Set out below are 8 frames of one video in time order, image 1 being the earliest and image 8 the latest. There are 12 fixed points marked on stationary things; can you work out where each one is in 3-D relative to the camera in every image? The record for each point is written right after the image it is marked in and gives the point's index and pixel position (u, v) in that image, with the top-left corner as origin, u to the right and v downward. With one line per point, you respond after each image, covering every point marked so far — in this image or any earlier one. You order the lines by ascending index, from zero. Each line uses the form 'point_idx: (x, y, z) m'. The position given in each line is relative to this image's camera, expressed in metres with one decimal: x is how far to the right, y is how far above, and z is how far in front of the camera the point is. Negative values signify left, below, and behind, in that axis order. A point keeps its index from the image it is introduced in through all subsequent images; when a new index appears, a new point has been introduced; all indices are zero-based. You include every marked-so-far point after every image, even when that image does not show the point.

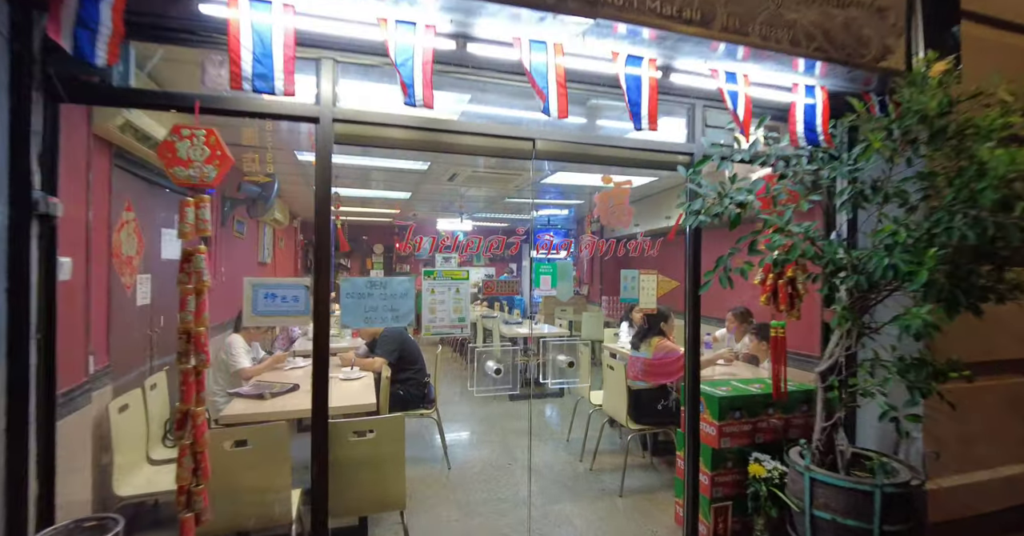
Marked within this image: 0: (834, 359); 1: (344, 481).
0: (+1.2, -0.3, +1.7) m
1: (-0.6, -0.8, +1.7) m
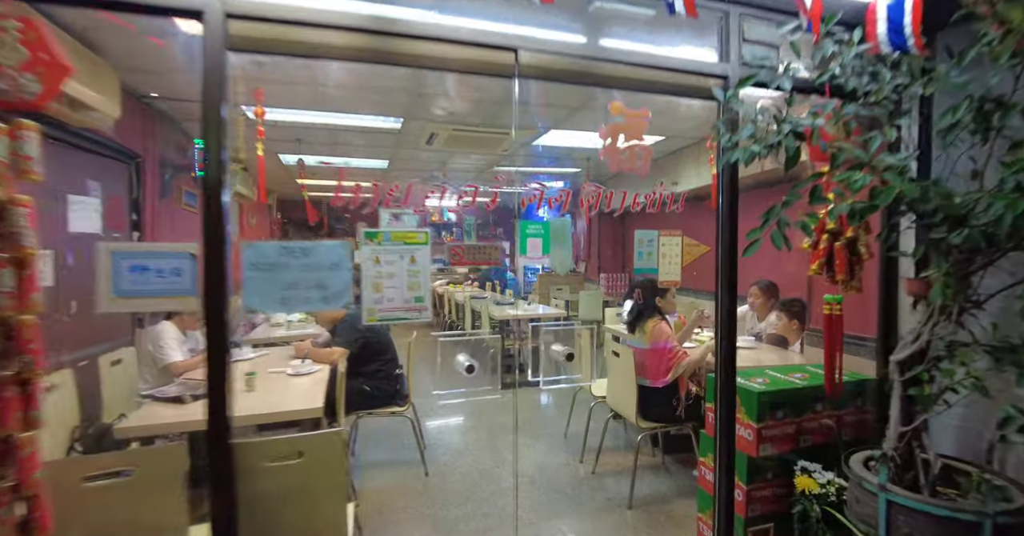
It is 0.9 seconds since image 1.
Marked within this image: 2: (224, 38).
0: (+1.1, -0.2, +1.3) m
1: (-0.6, -0.7, +1.2) m
2: (-0.7, +0.5, +1.1) m
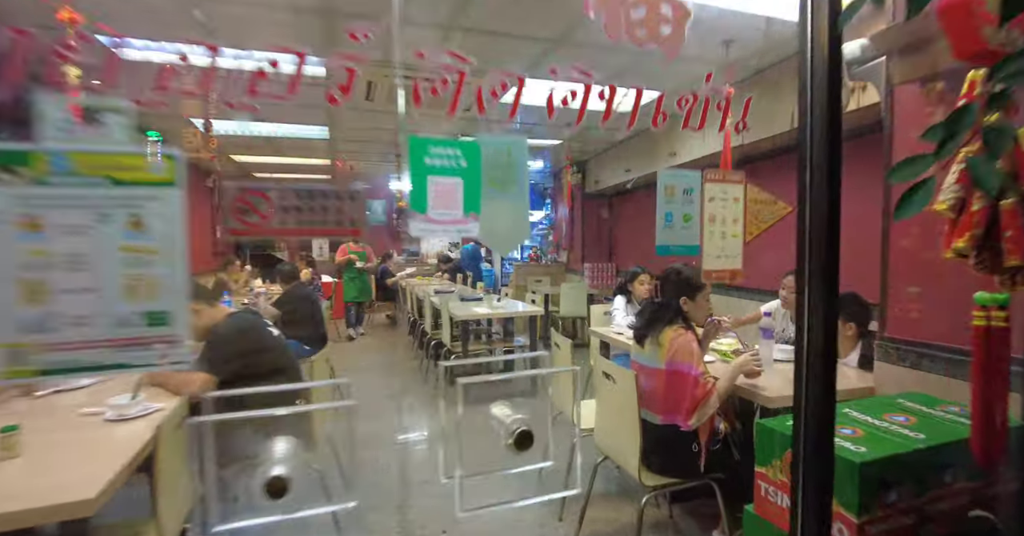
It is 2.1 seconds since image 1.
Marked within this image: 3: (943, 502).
0: (+1.0, -0.2, +0.6) m
1: (-0.8, -0.6, +0.5) m
2: (-0.8, +0.6, +0.4) m
3: (+0.9, -0.5, +1.0) m
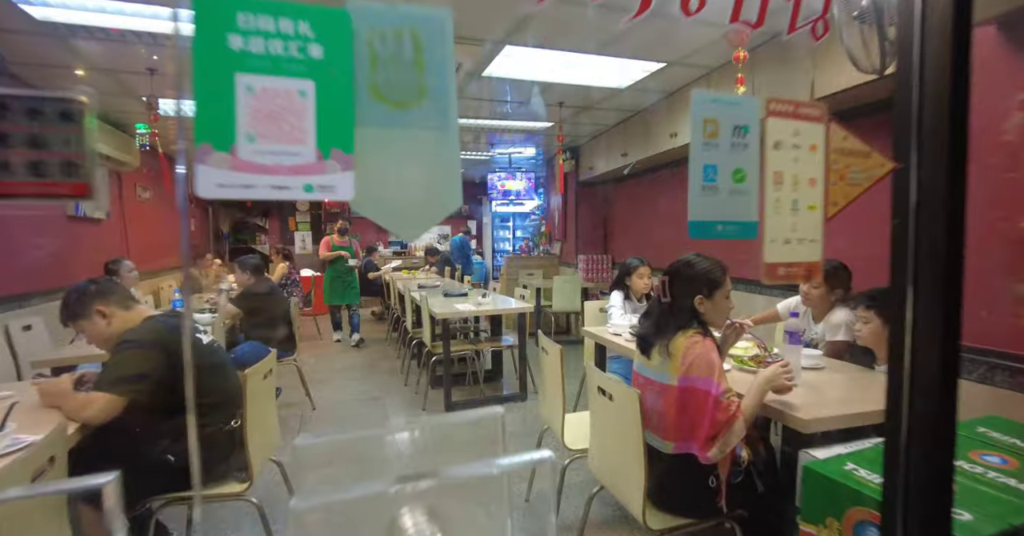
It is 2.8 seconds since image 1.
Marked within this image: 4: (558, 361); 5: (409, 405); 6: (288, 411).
0: (+0.9, -0.2, +0.3) m
1: (-0.8, -0.6, +0.2) m
2: (-0.9, +0.6, +0.1) m
3: (+0.8, -0.5, +0.7) m
4: (+0.2, -0.3, +1.7) m
5: (-0.7, -0.9, +3.1) m
6: (-1.4, -0.9, +2.9) m
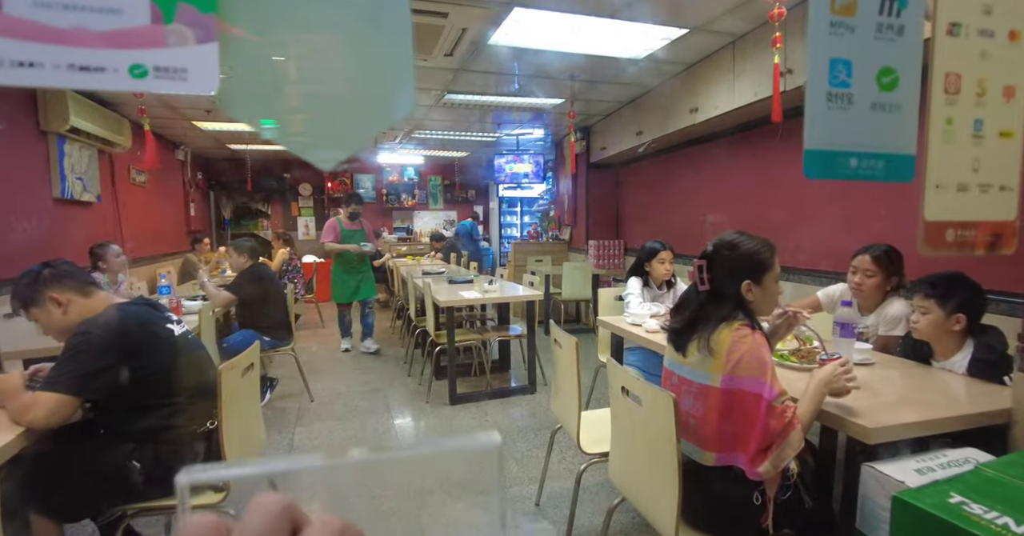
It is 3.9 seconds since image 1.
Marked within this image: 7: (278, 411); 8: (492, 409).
0: (+0.9, -0.1, +0.2) m
1: (-0.8, -0.6, +0.1) m
2: (-0.9, +0.6, -0.1) m
3: (+0.9, -0.5, +0.5) m
4: (+0.2, -0.3, +1.5) m
5: (-0.6, -0.8, +2.9) m
6: (-1.3, -0.8, +2.7) m
7: (-1.3, -0.8, +2.6) m
8: (-0.1, -0.8, +2.7) m
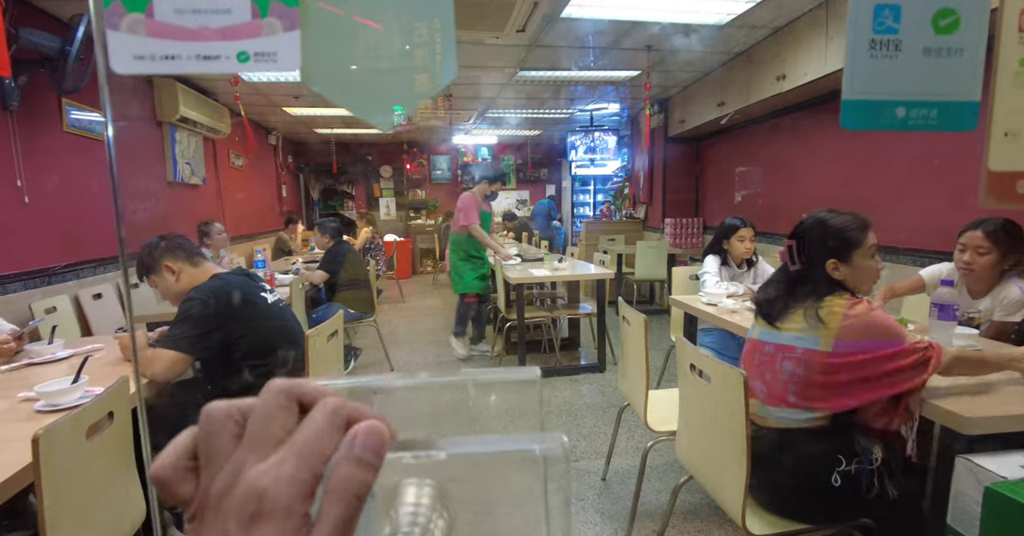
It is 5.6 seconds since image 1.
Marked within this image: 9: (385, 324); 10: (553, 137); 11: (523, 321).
0: (+0.9, -0.1, 0.0) m
1: (-0.8, -0.6, +0.2) m
2: (-0.9, +0.6, 0.0) m
3: (+0.9, -0.4, +0.4) m
4: (+0.4, -0.2, +1.5) m
5: (-0.2, -0.7, +3.0) m
6: (-0.9, -0.6, +2.9) m
7: (-0.9, -0.7, +2.8) m
8: (+0.3, -0.7, +2.7) m
9: (-1.1, -0.5, +4.1) m
10: (+0.4, +1.3, +4.6) m
11: (+0.1, -0.3, +2.9) m
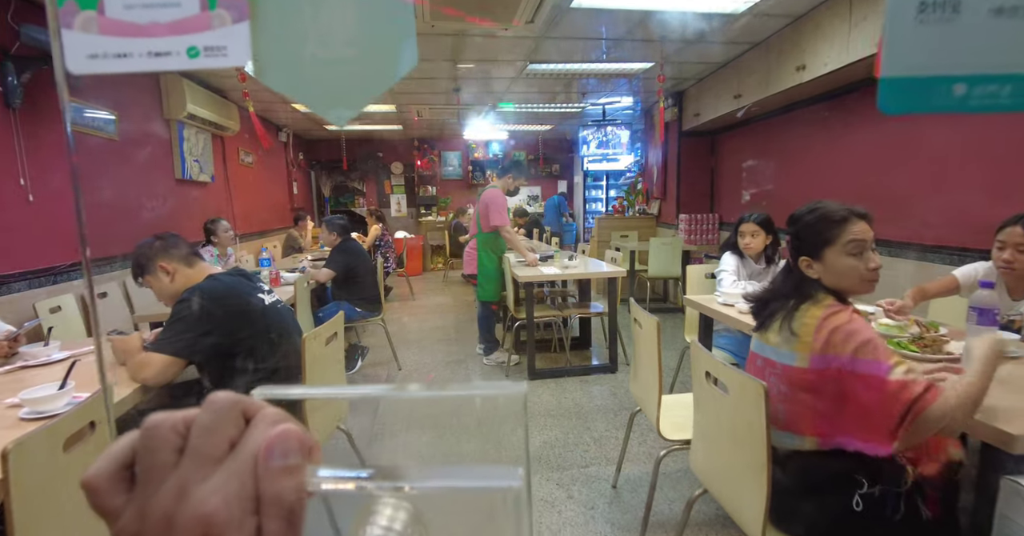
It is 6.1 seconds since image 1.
0: (+0.9, -0.1, -0.1) m
1: (-0.9, -0.6, +0.2) m
2: (-0.9, +0.6, -0.1) m
3: (+0.9, -0.4, +0.3) m
4: (+0.4, -0.2, +1.4) m
5: (-0.1, -0.6, +2.9) m
6: (-0.8, -0.6, +2.9) m
7: (-0.9, -0.6, +2.8) m
8: (+0.3, -0.7, +2.6) m
9: (-1.0, -0.5, +4.0) m
10: (+0.5, +1.3, +4.5) m
11: (+0.1, -0.3, +2.9) m
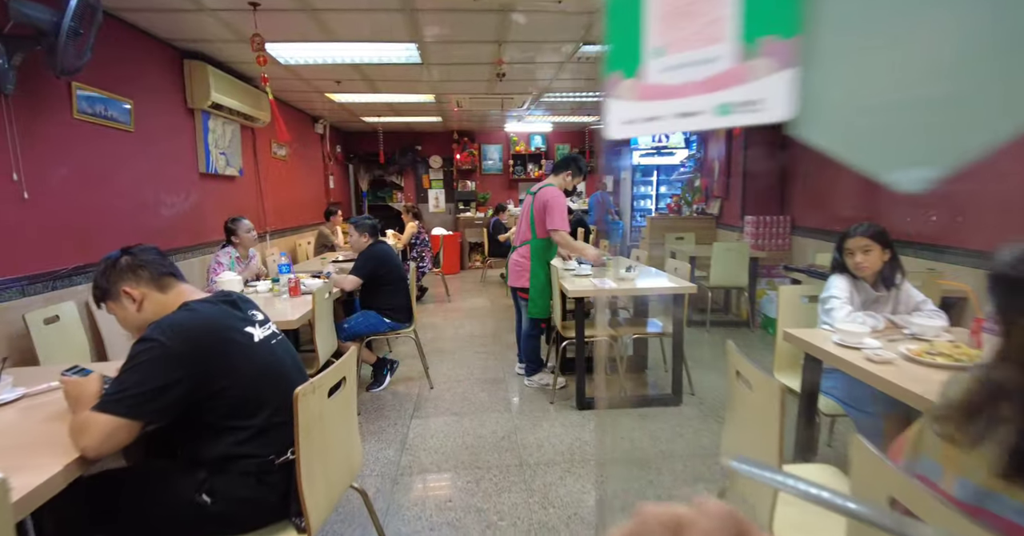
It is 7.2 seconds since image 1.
0: (+0.9, -0.3, -0.5) m
1: (-0.8, -0.7, -0.1) m
2: (-0.9, +0.5, -0.4) m
3: (+0.9, -0.5, -0.1) m
4: (+0.6, -0.3, +1.0) m
5: (+0.1, -0.7, +2.6) m
6: (-0.6, -0.7, +2.6) m
7: (-0.6, -0.7, +2.5) m
8: (+0.6, -0.7, +2.2) m
9: (-0.7, -0.5, +3.8) m
10: (+0.9, +1.3, +4.1) m
11: (+0.4, -0.4, +2.5) m
